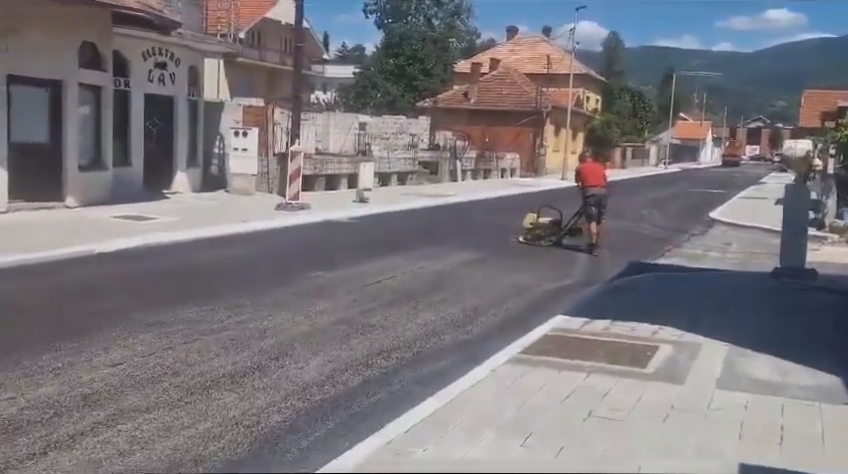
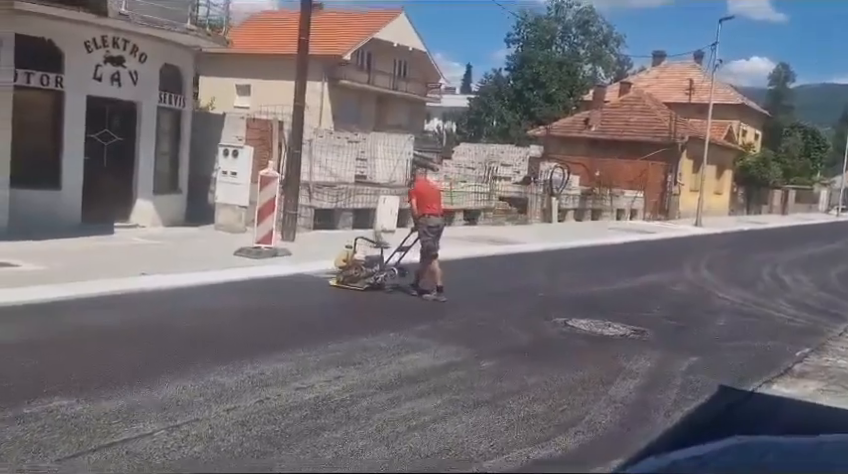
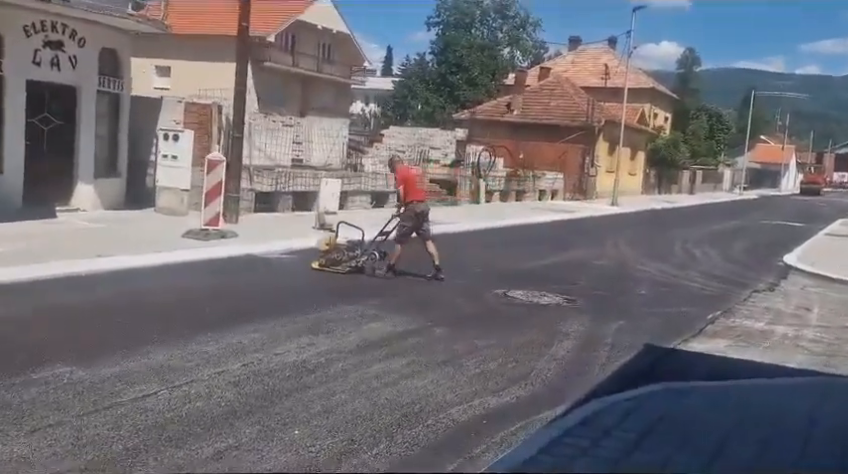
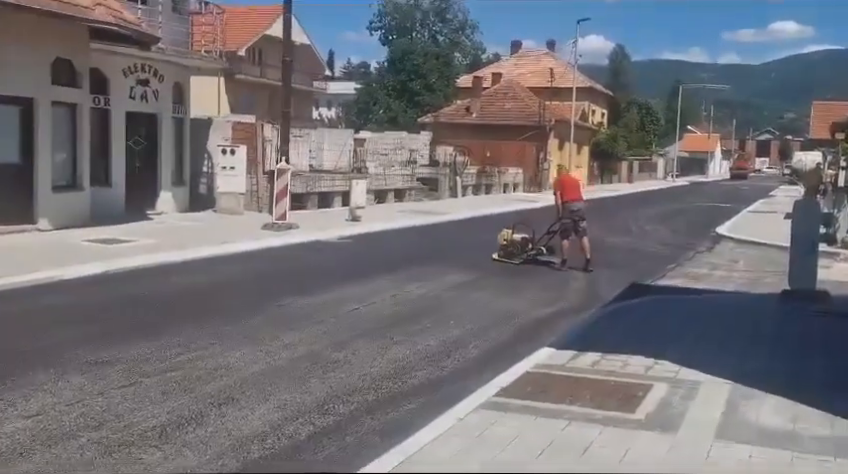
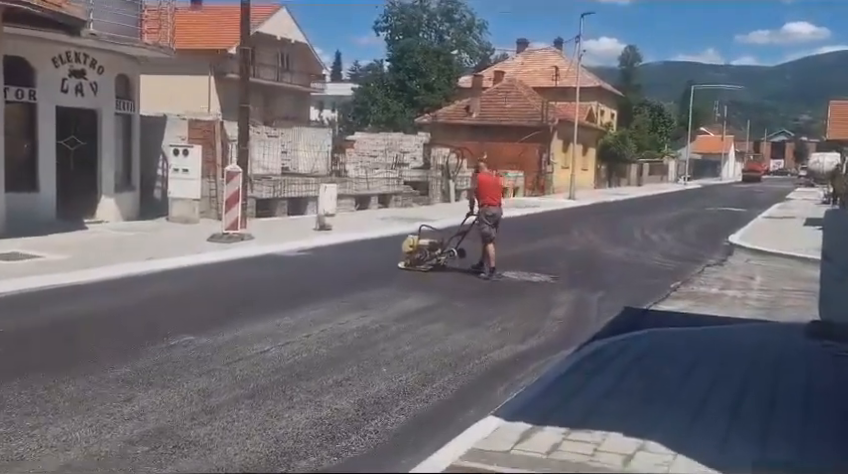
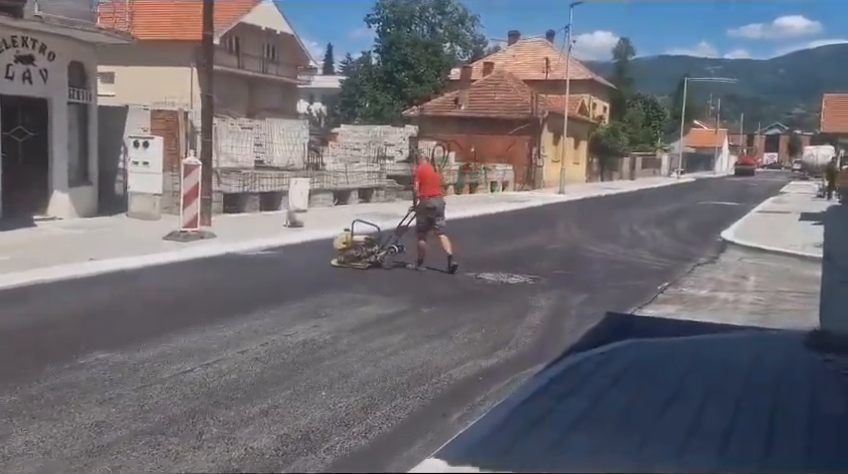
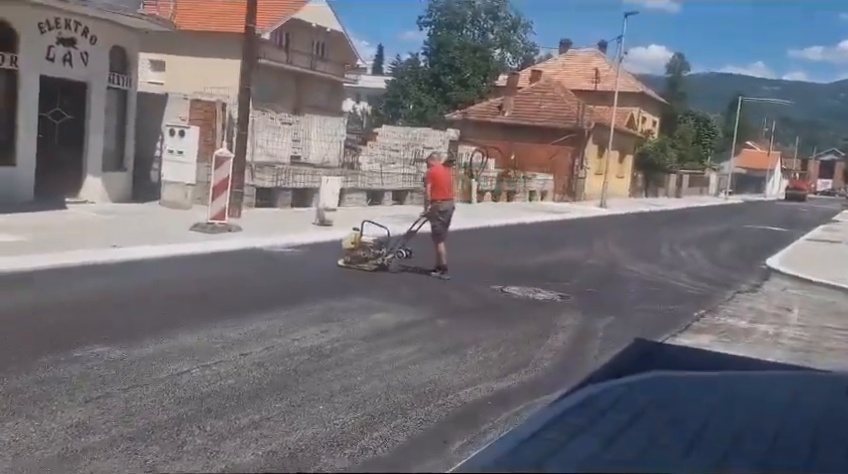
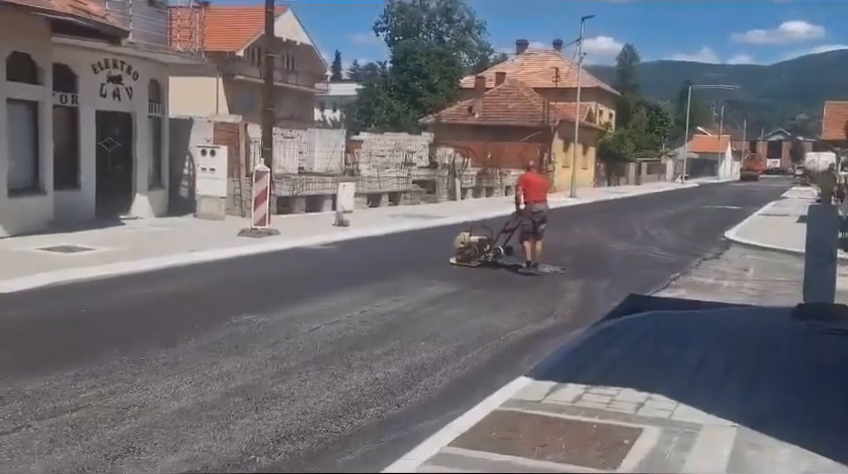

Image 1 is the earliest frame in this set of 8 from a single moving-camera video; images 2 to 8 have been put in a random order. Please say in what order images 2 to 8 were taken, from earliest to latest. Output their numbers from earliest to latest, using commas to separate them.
4, 8, 5, 6, 7, 3, 2
